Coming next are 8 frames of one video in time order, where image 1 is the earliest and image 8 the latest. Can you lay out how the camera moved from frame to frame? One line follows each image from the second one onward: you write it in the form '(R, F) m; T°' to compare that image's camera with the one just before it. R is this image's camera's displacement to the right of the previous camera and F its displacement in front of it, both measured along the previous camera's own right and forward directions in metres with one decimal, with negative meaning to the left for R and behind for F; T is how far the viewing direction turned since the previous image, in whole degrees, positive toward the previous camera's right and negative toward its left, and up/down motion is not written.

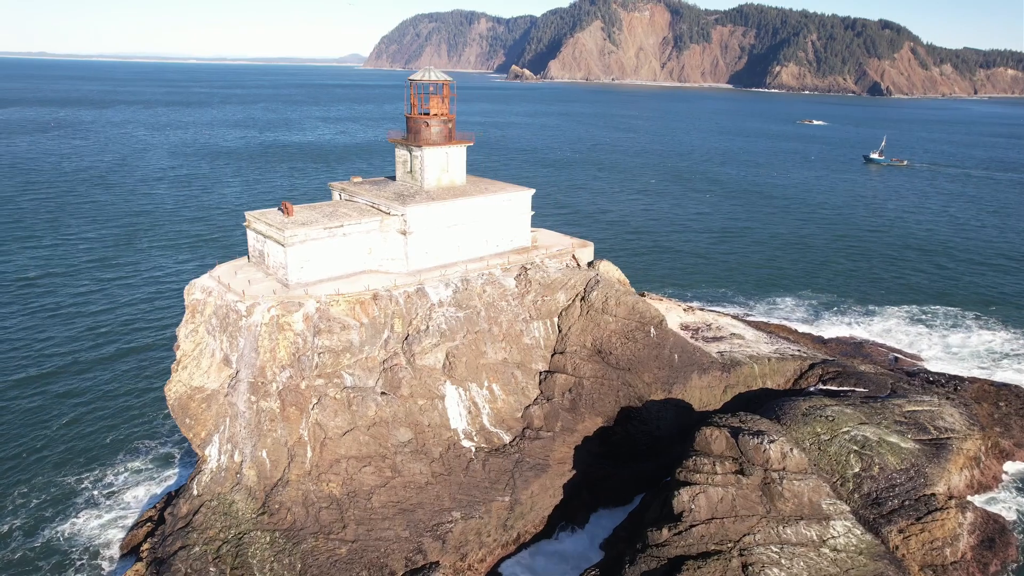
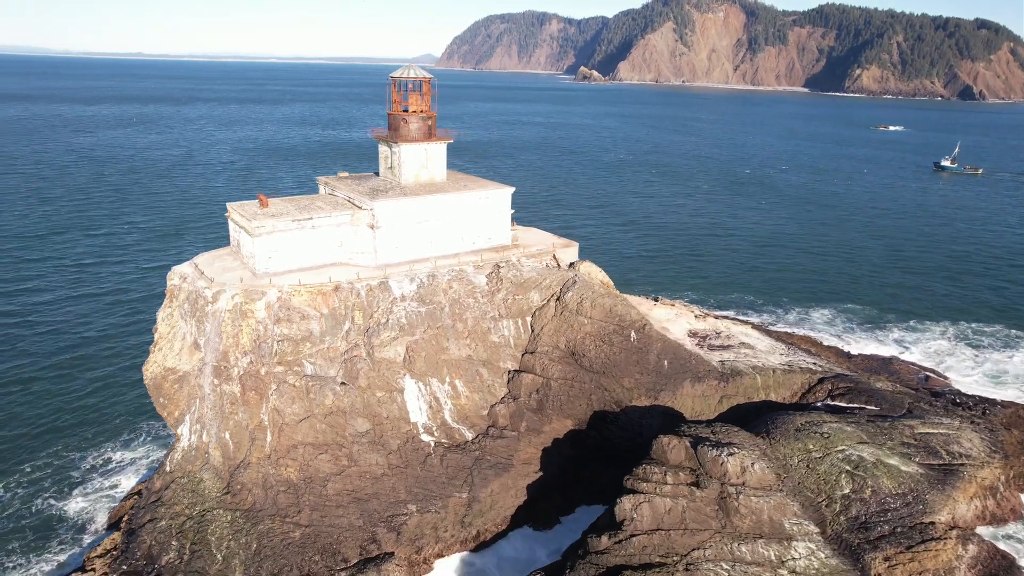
(+2.8, +0.2) m; -5°
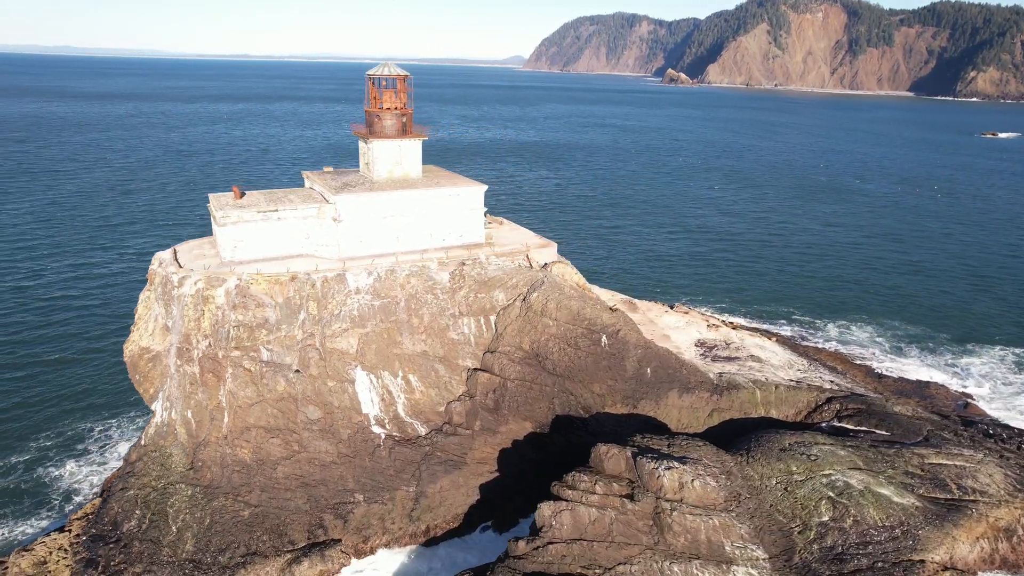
(+3.5, +0.3) m; -7°
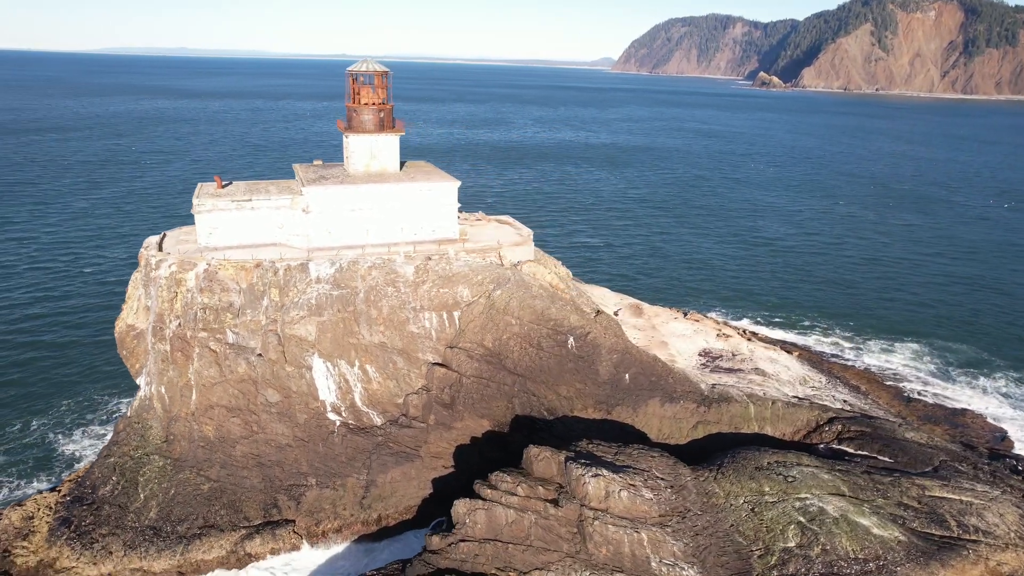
(+3.5, +0.3) m; -7°
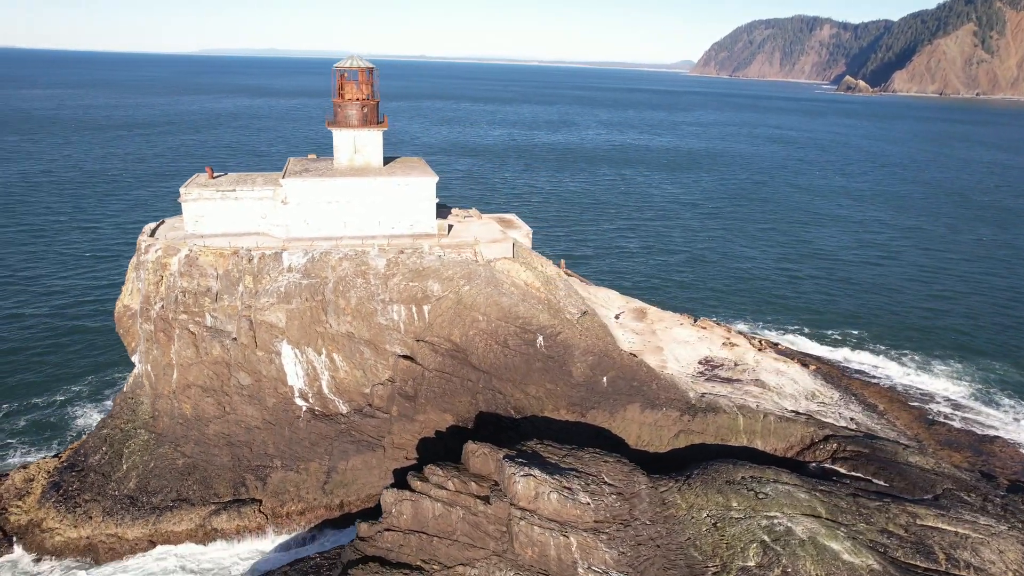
(+3.1, +0.2) m; -6°
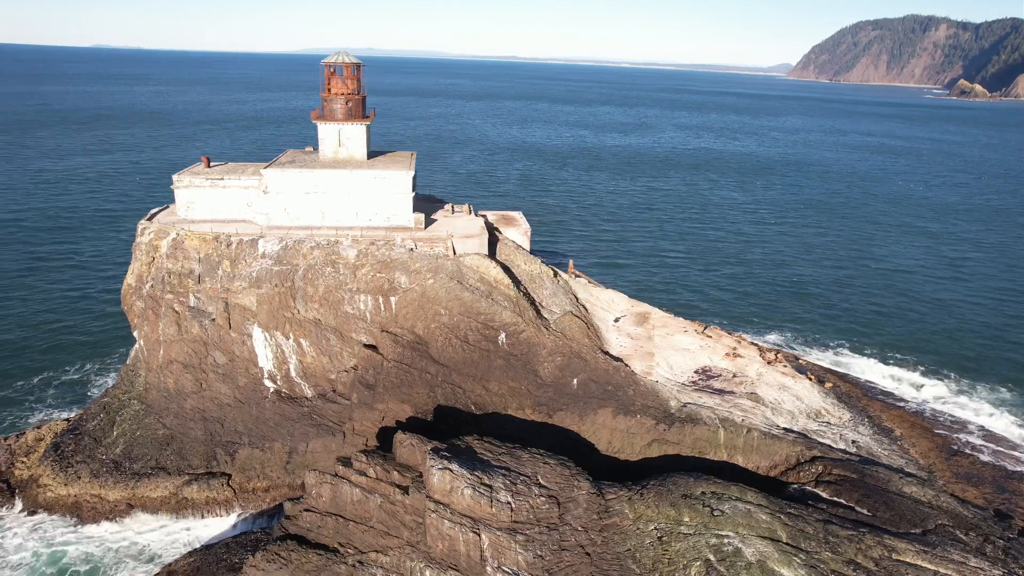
(+3.6, +0.3) m; -7°
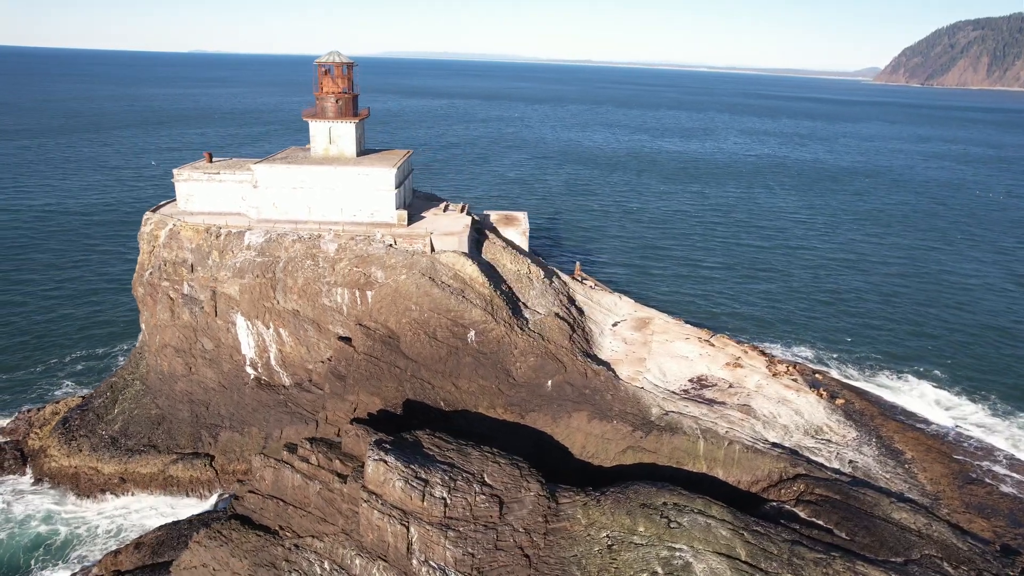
(+3.0, +0.2) m; -6°
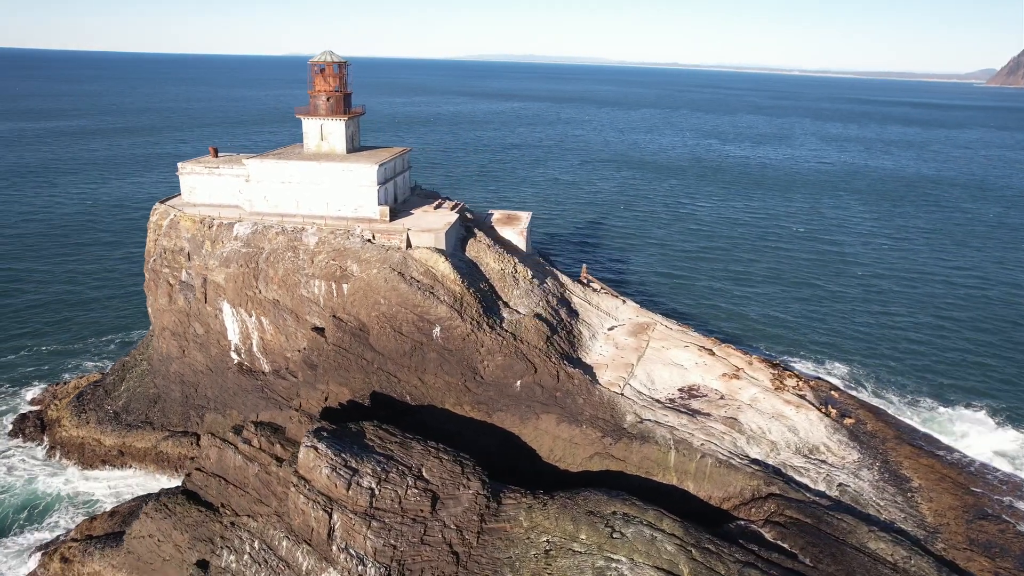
(+3.4, +0.3) m; -7°
